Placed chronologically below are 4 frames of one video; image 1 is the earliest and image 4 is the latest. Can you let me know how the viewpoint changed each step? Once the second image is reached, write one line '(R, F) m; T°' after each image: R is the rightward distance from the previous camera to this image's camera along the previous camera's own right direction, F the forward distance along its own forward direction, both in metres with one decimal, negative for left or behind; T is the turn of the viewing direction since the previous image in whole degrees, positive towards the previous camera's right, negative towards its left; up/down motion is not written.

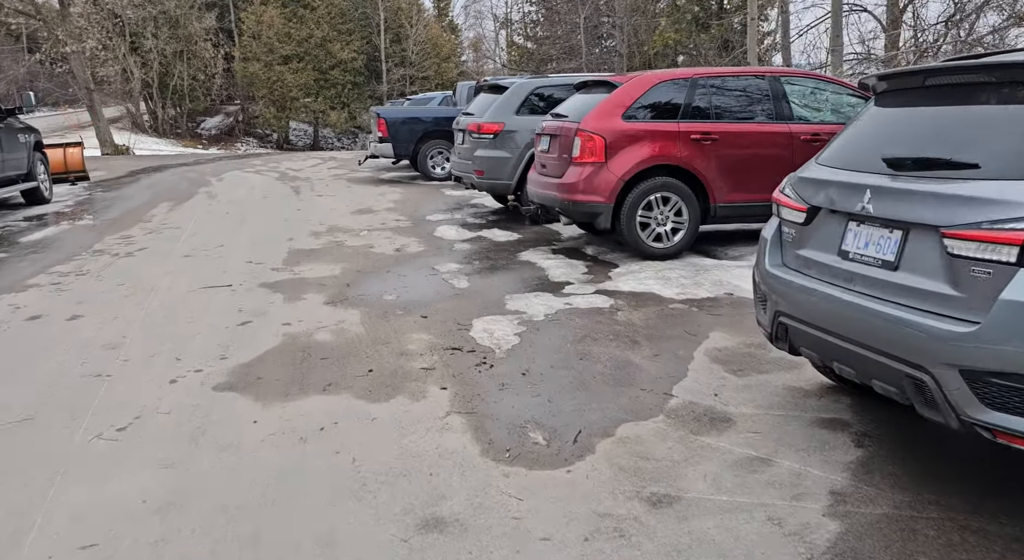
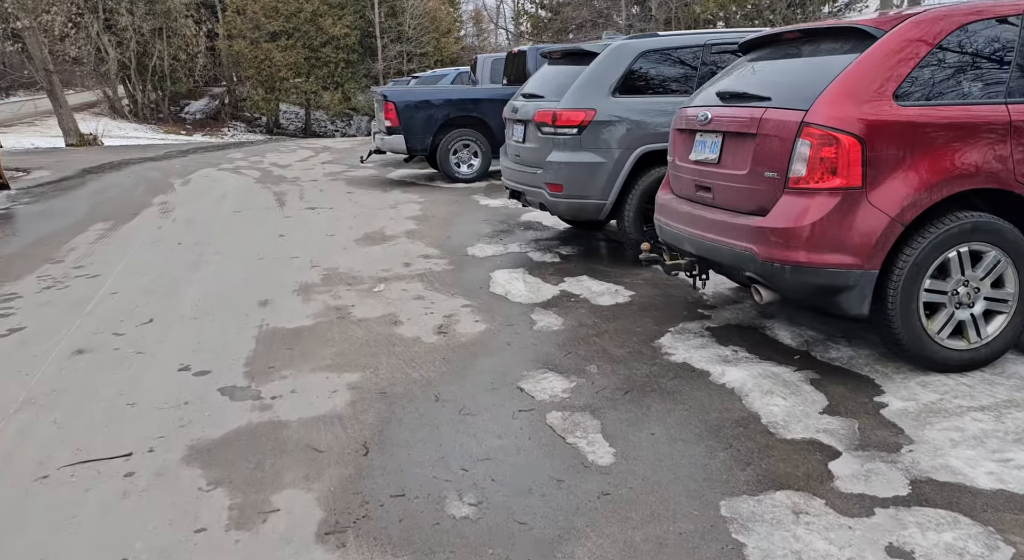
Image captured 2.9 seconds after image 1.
(-0.8, +3.1) m; 0°
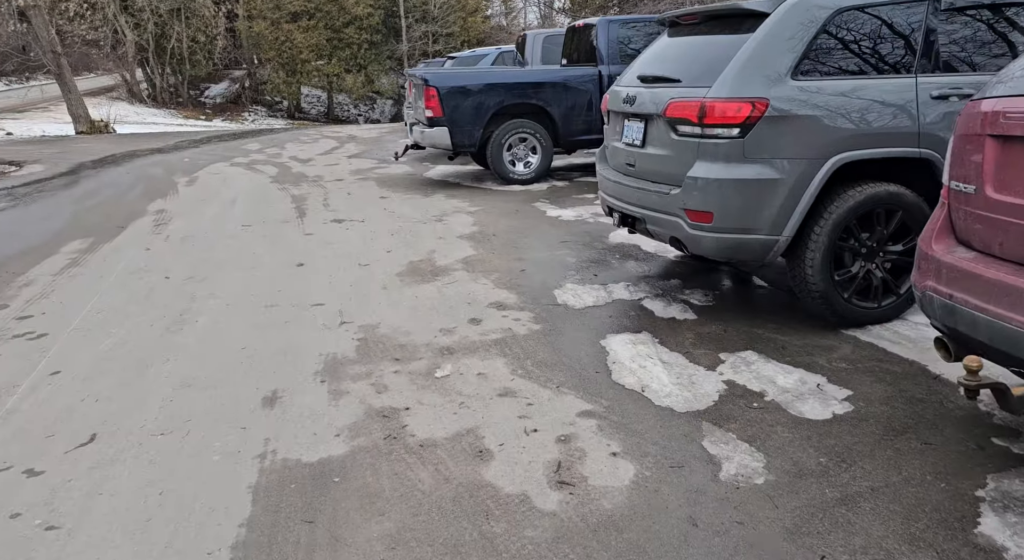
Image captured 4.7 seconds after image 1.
(-0.6, +1.8) m; -2°
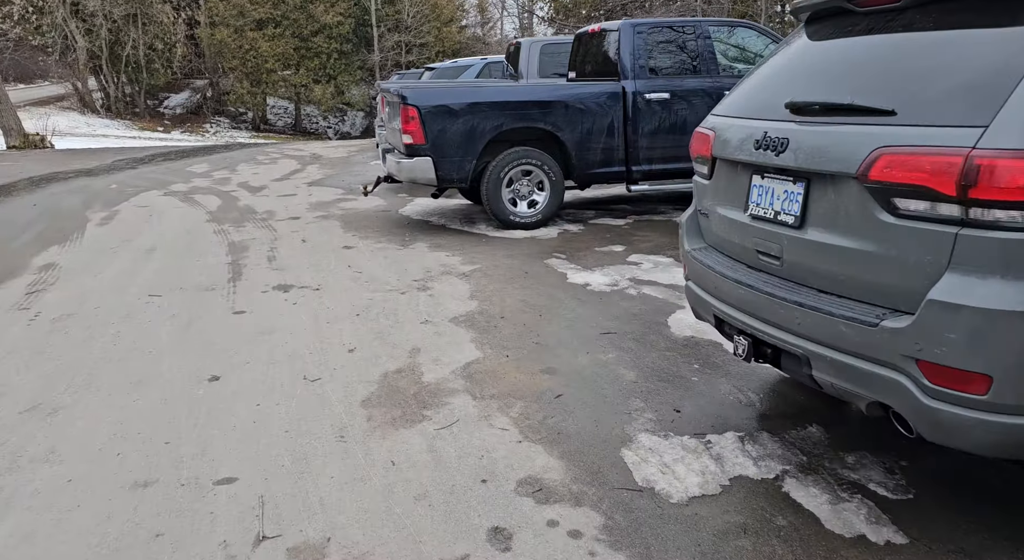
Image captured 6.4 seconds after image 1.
(-0.3, +1.9) m; +2°
